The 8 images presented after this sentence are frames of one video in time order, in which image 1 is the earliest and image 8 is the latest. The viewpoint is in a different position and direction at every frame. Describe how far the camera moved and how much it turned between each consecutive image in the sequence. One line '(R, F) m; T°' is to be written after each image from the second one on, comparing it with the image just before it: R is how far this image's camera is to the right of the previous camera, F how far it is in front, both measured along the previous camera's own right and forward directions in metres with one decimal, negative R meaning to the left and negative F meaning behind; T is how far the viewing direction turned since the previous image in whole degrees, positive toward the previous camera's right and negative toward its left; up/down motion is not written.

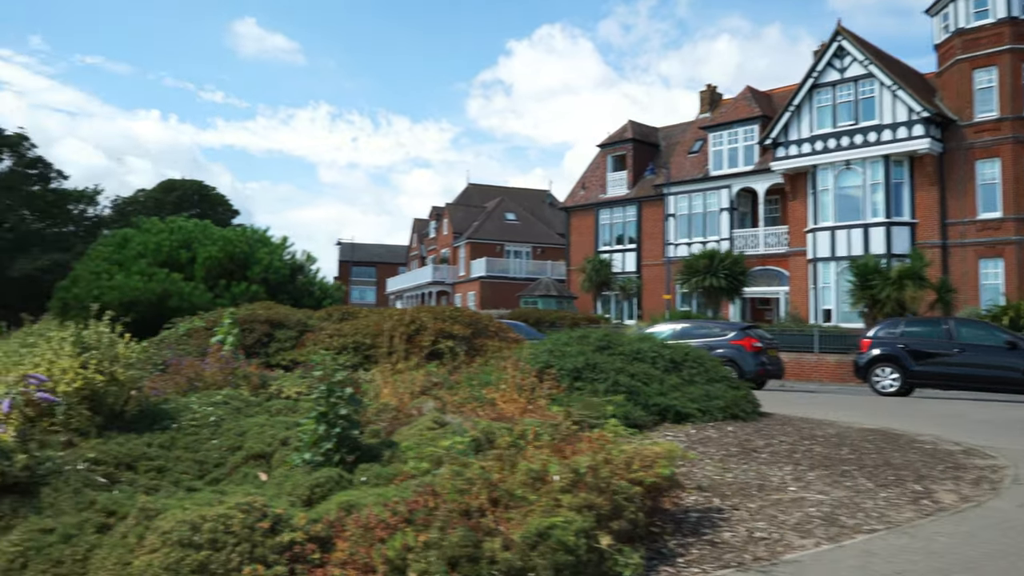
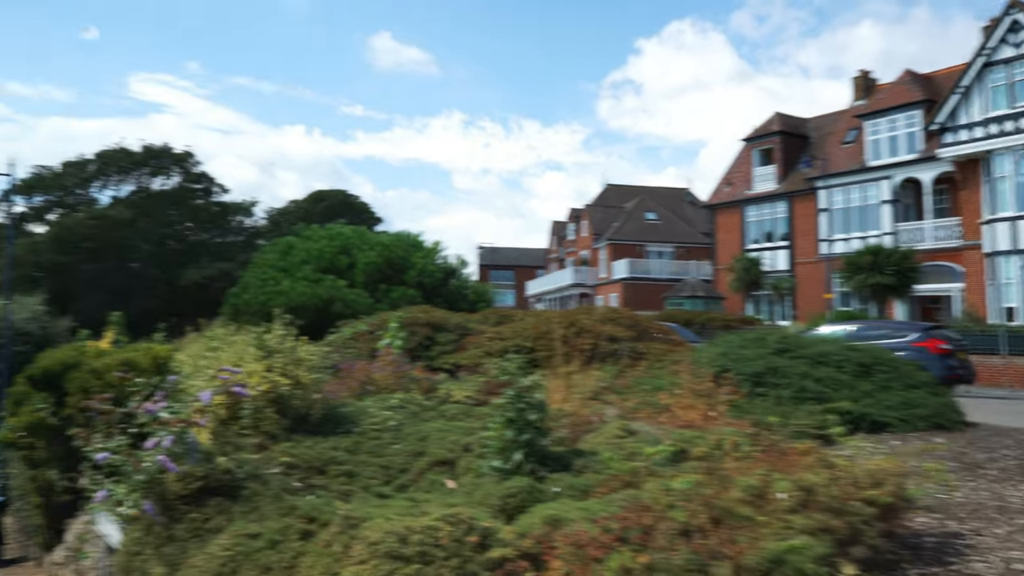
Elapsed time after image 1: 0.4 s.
(-0.4, +0.3) m; -9°
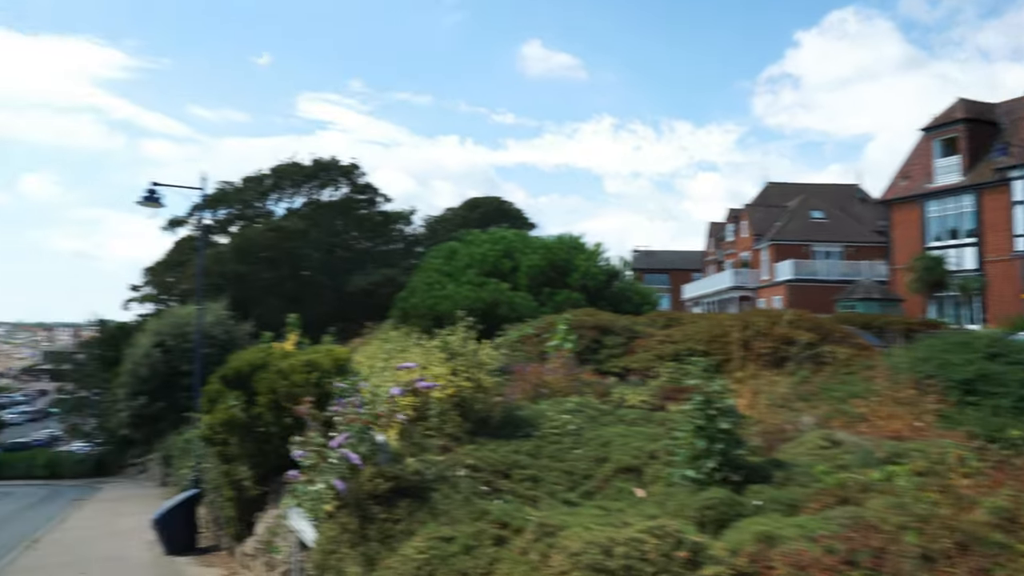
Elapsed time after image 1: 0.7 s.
(-0.3, +0.2) m; -10°
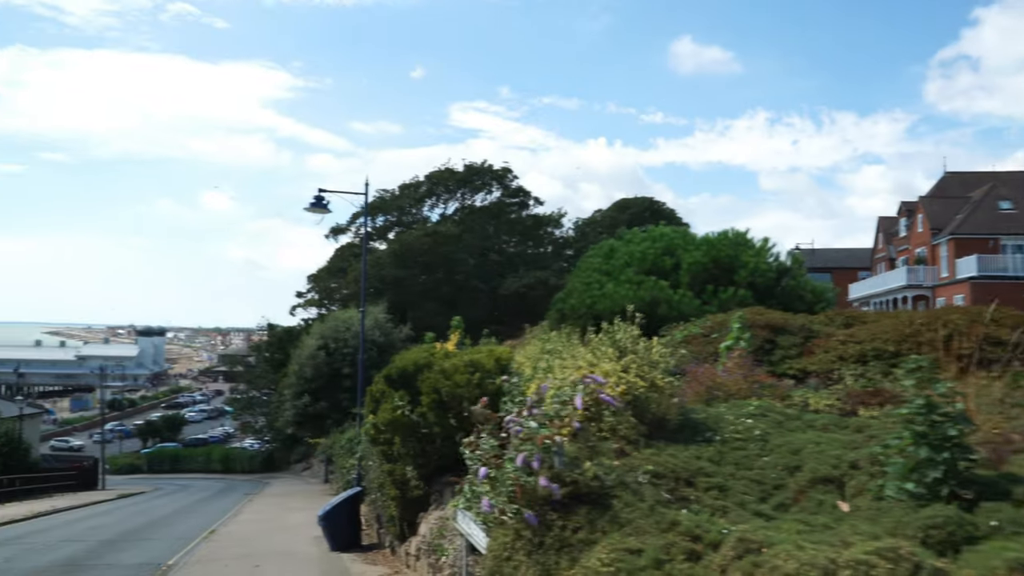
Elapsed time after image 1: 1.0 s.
(-0.2, +0.4) m; -10°
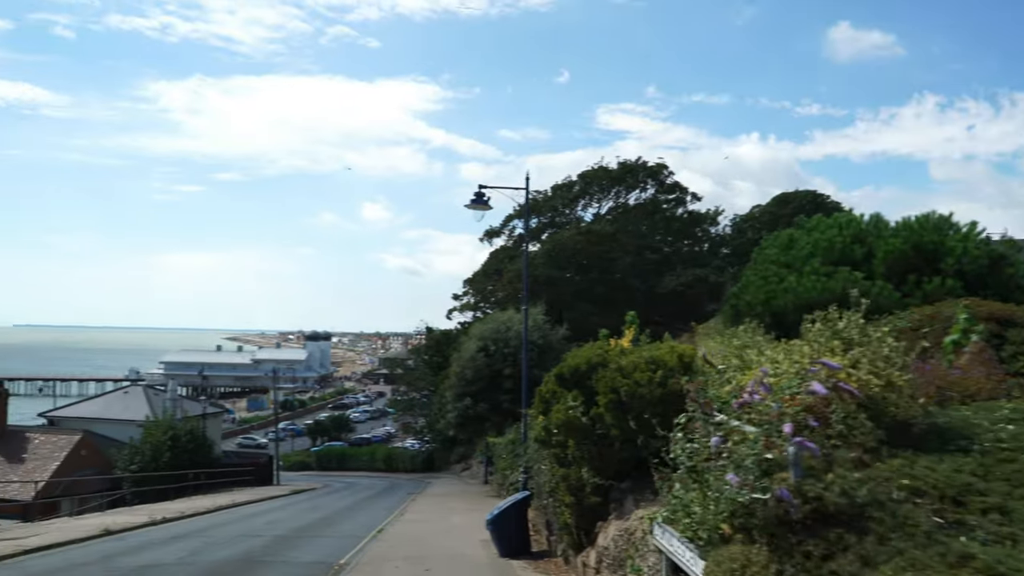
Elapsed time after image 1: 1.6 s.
(-0.4, +0.7) m; -10°
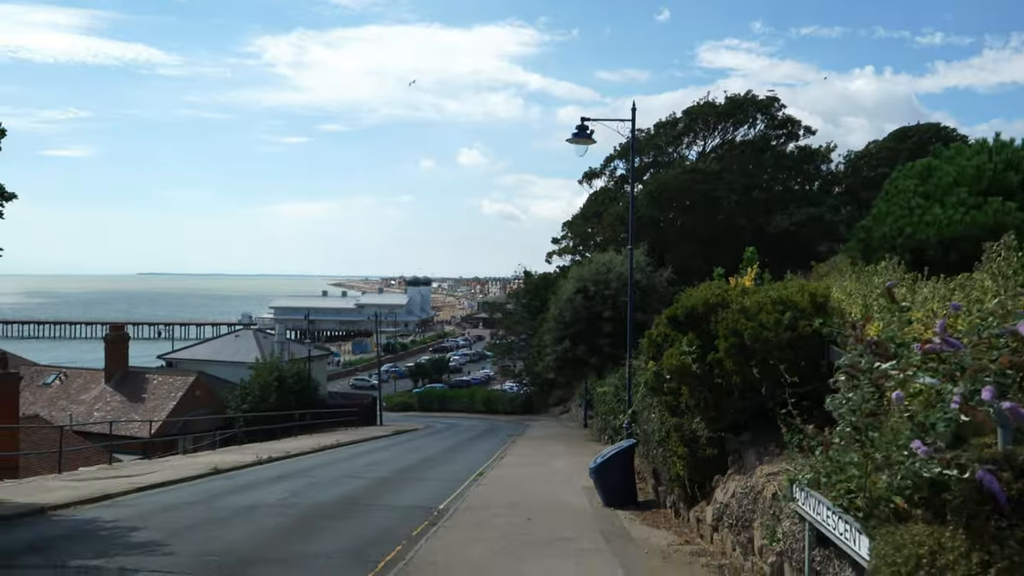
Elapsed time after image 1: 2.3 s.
(-0.1, +0.8) m; -7°
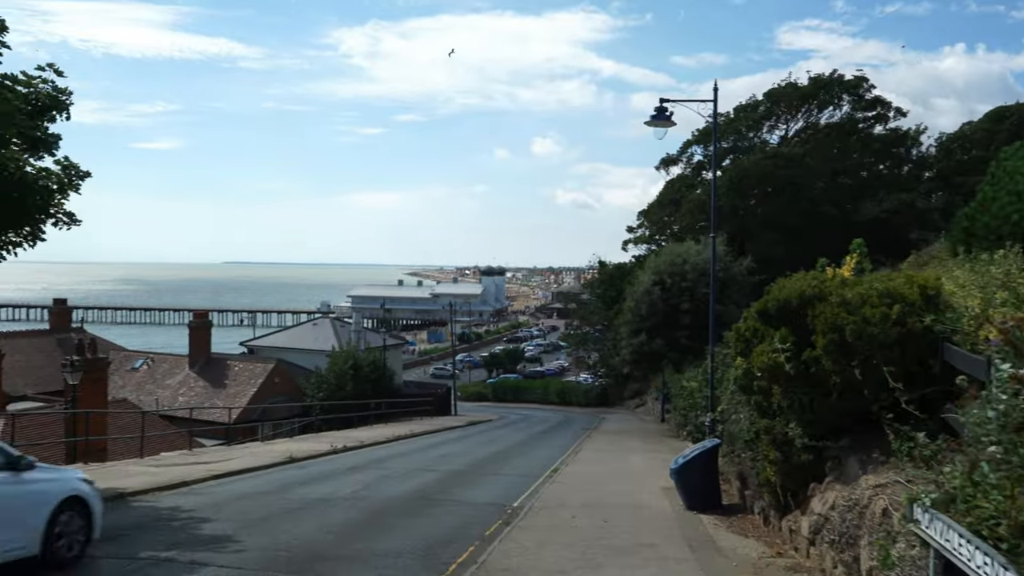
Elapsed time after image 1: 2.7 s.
(-0.1, +0.5) m; -5°
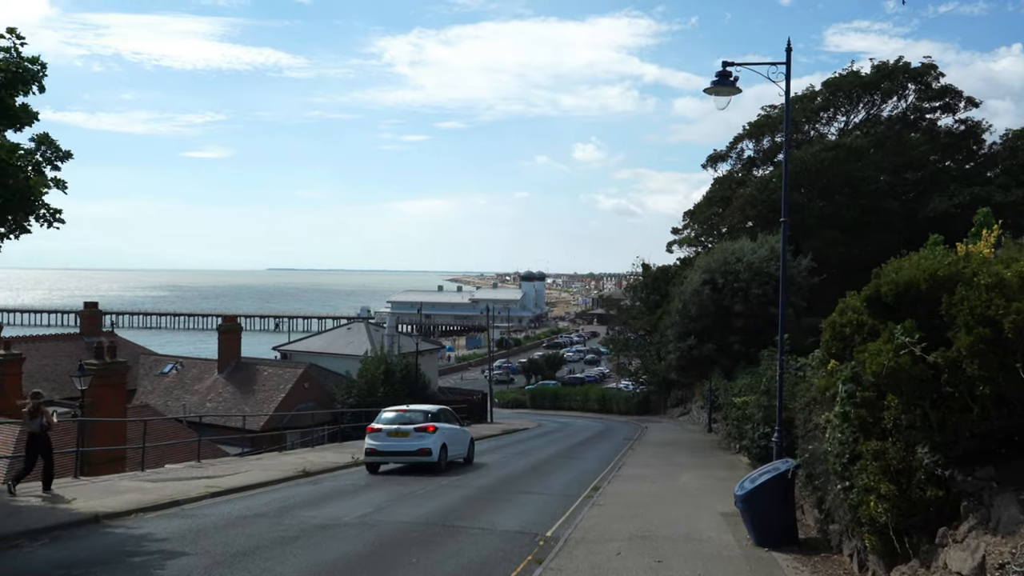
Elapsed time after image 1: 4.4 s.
(+0.1, +2.0) m; -3°
